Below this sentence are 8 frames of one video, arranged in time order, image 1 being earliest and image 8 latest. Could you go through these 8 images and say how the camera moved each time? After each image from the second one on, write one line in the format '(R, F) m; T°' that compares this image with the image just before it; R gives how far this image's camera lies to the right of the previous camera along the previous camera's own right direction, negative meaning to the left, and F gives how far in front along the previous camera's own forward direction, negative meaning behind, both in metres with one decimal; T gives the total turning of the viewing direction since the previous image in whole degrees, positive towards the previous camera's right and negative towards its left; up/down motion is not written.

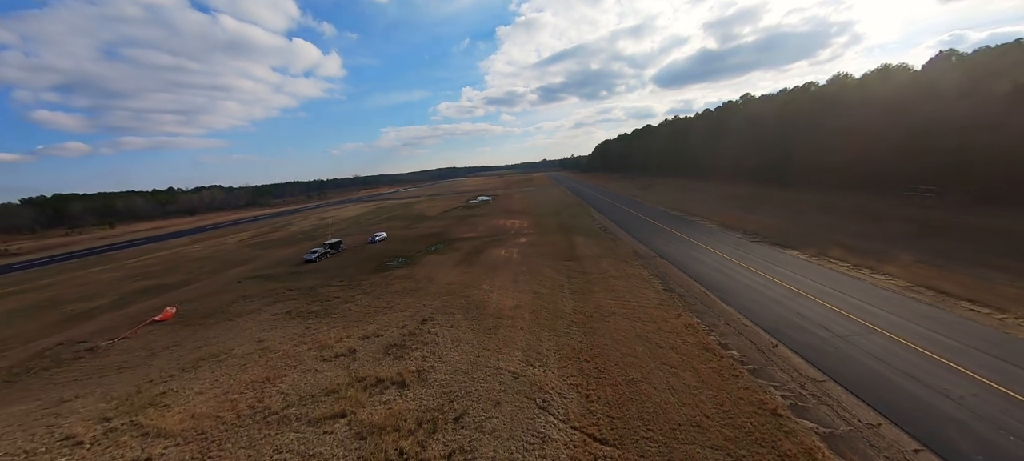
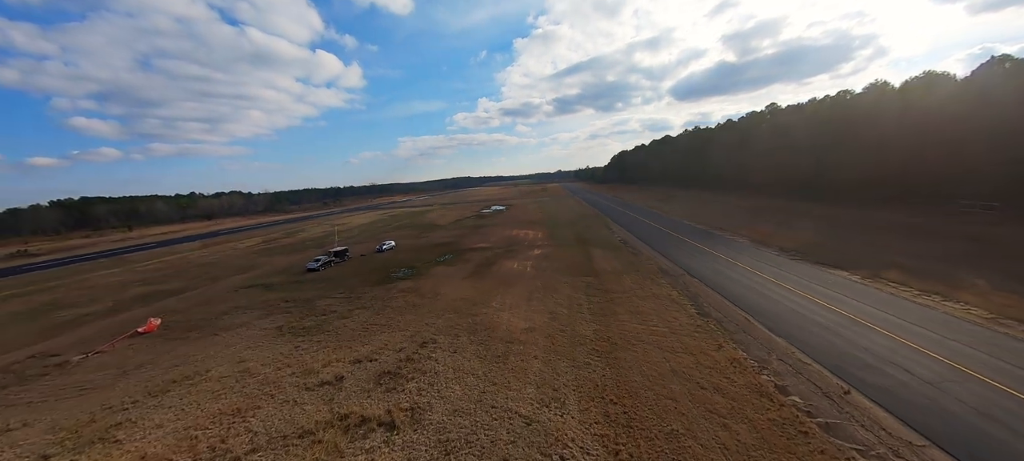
(0.0, +2.5) m; -2°
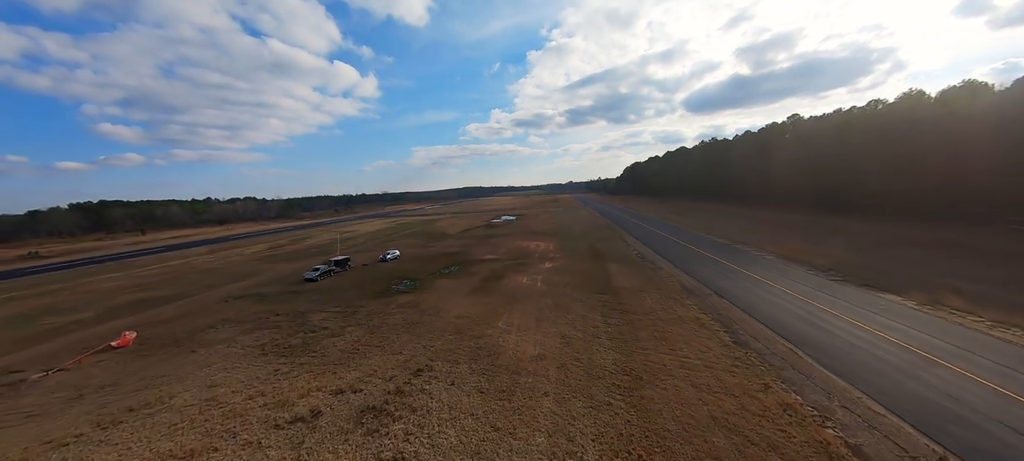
(0.0, +2.3) m; -2°
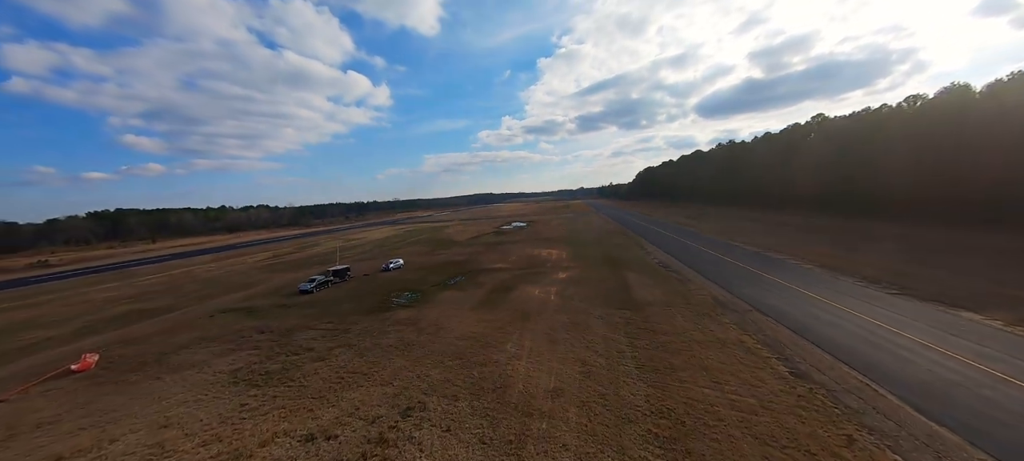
(+0.1, +2.8) m; -2°
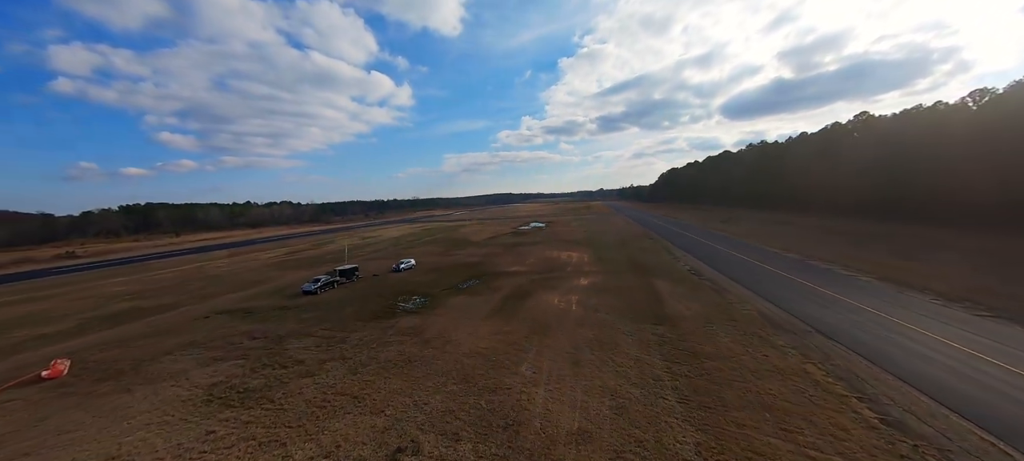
(0.0, +2.7) m; -3°
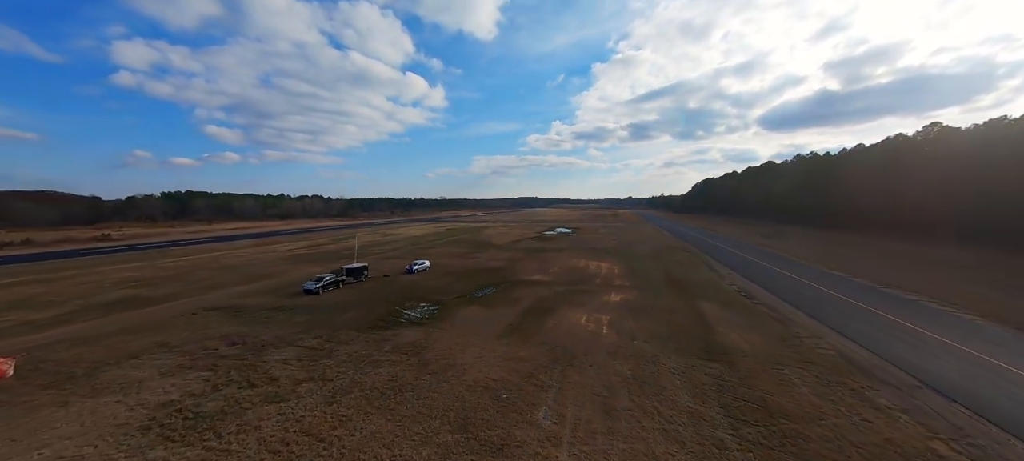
(0.0, +3.5) m; -4°
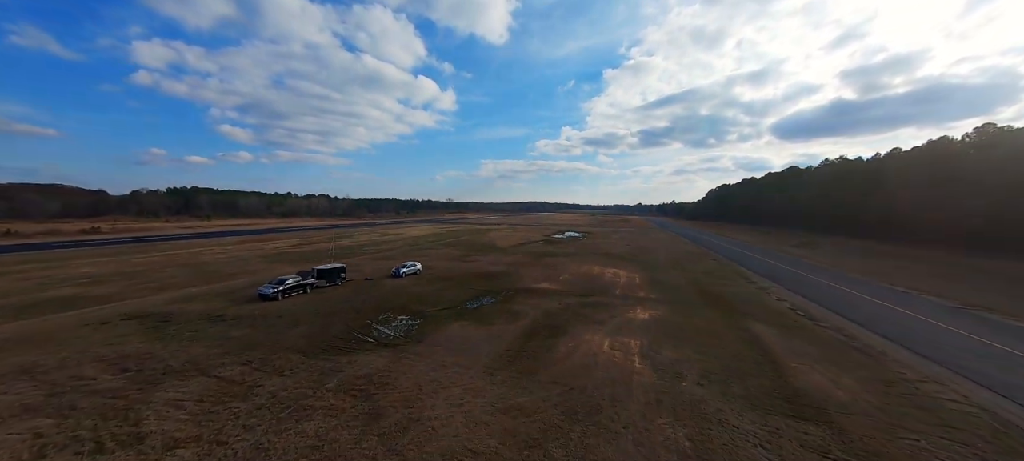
(+0.3, +5.2) m; -1°
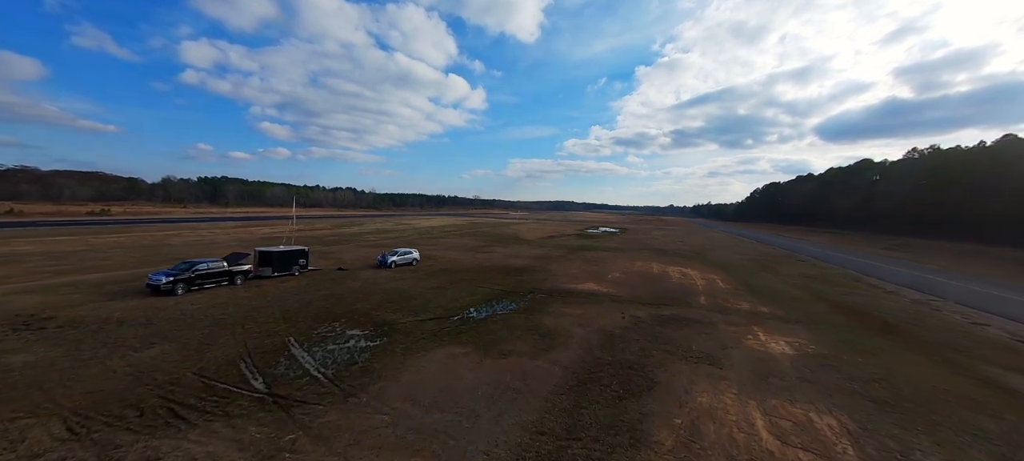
(-0.3, +8.8) m; -4°
